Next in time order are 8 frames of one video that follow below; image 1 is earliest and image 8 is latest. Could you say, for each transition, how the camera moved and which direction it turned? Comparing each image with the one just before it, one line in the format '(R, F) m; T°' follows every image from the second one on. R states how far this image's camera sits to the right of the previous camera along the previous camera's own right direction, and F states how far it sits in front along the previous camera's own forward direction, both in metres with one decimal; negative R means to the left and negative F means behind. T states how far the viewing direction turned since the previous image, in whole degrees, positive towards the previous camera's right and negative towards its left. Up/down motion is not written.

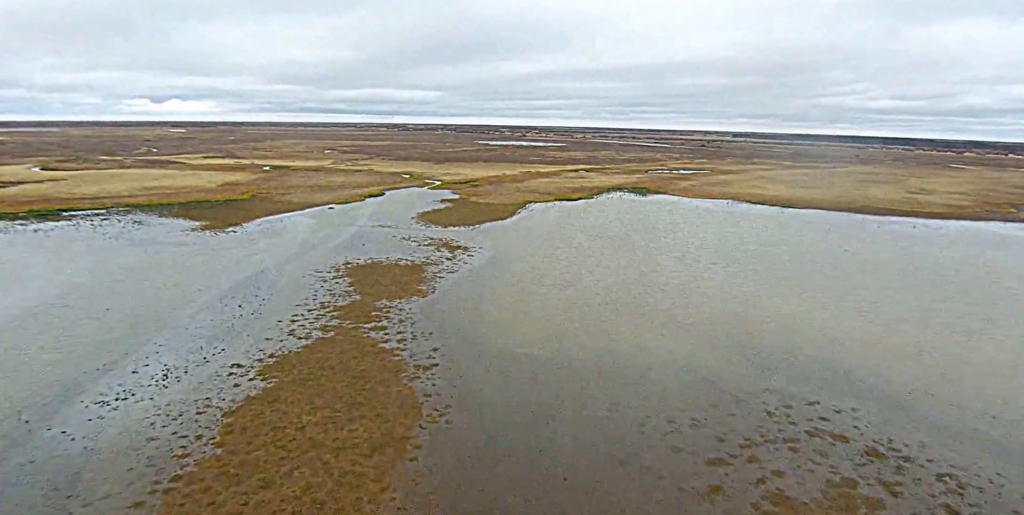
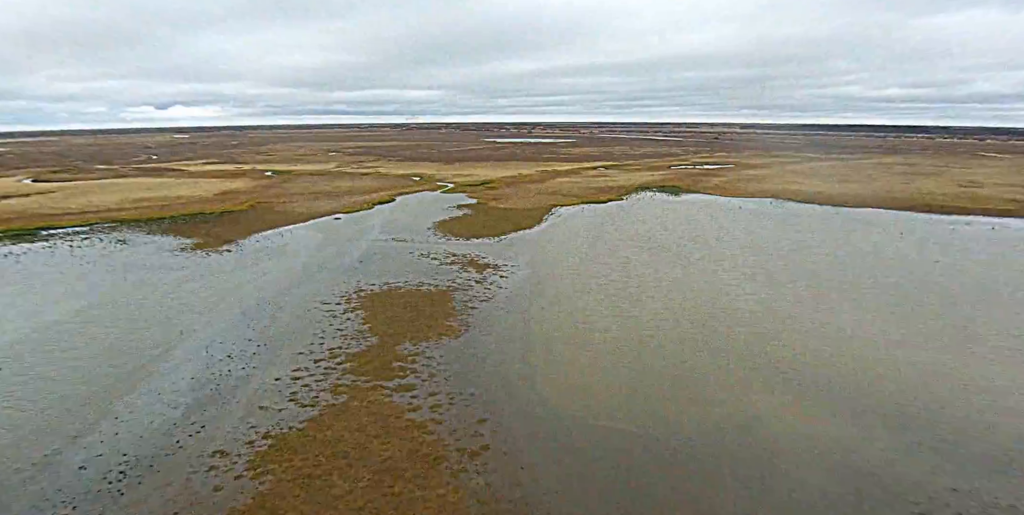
(-1.7, +4.9) m; -1°
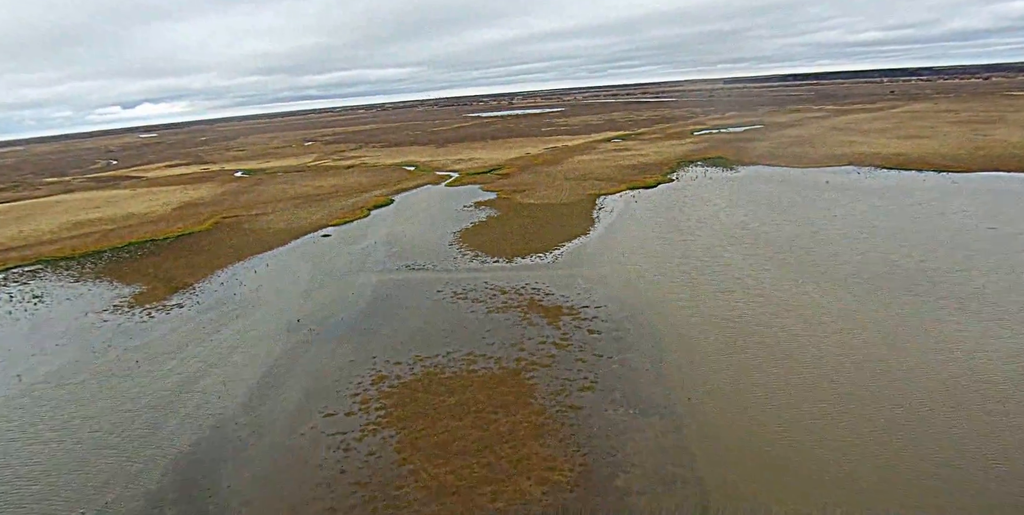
(-3.5, +10.1) m; +1°
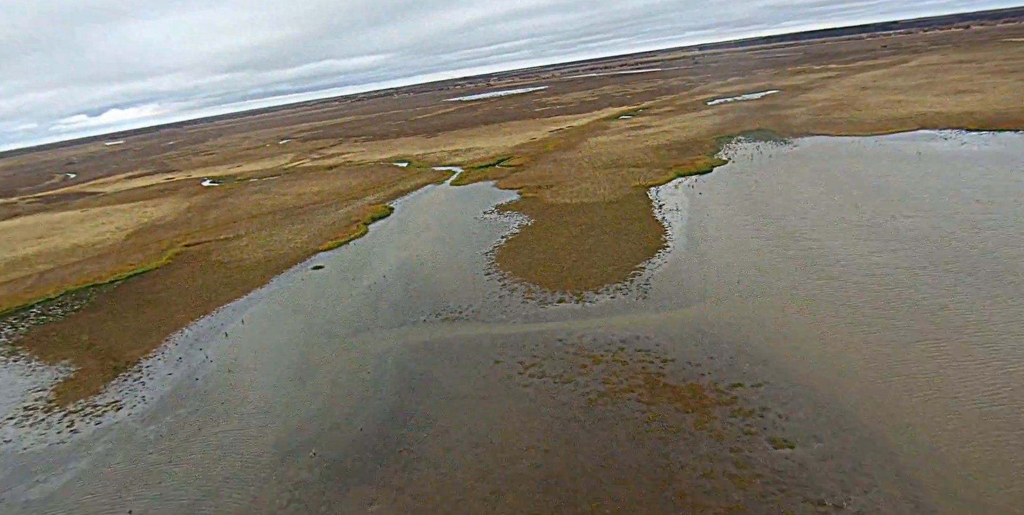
(-2.9, +7.7) m; +1°
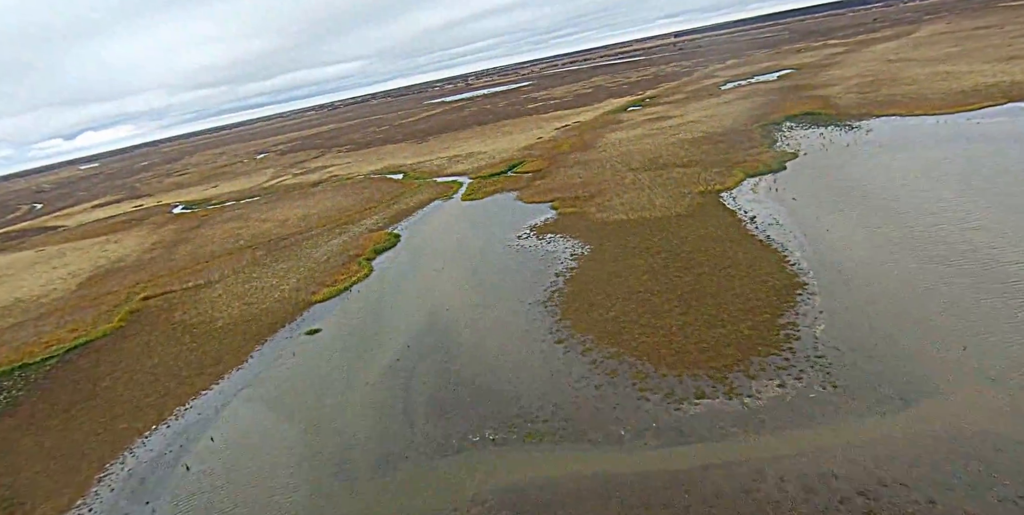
(-2.7, +6.9) m; +1°
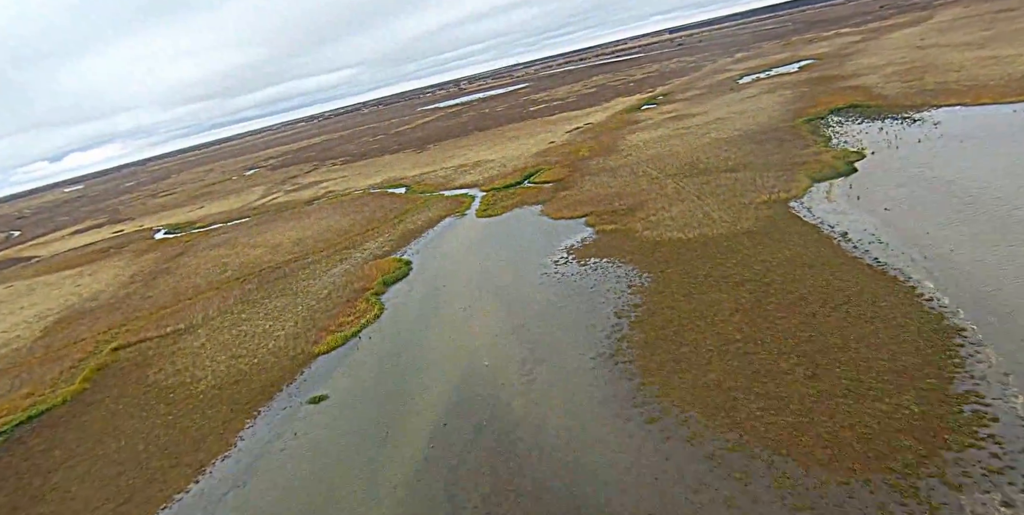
(-1.6, +4.2) m; 0°
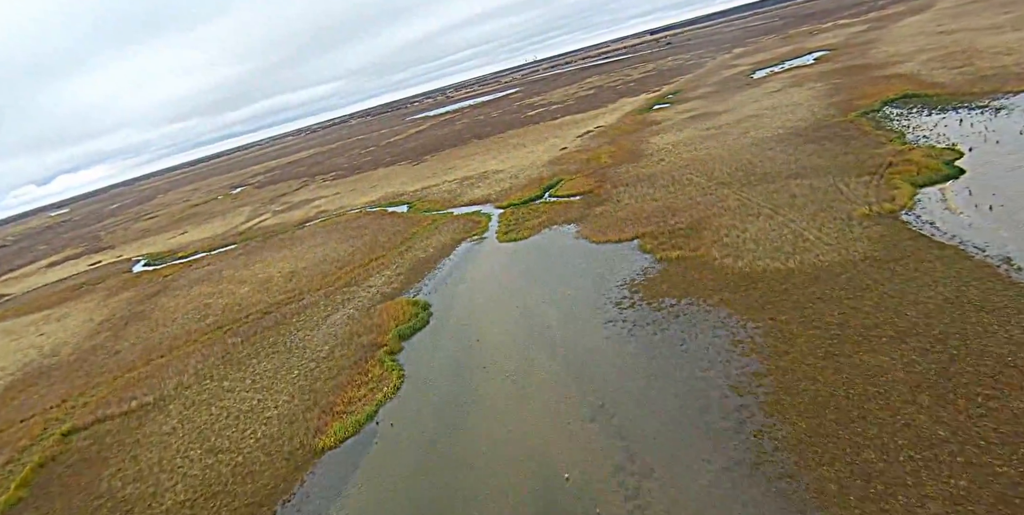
(-1.9, +4.8) m; +1°
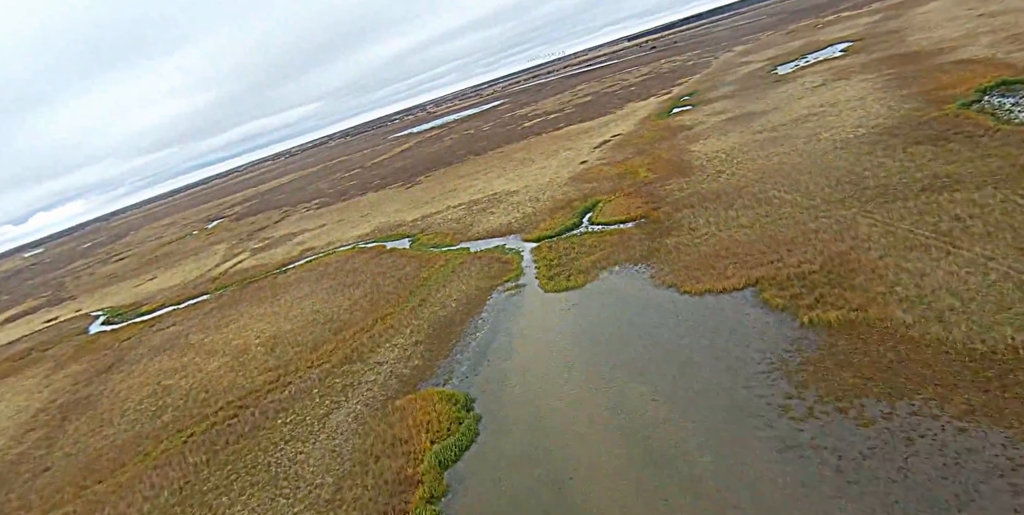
(-2.4, +6.6) m; +1°
